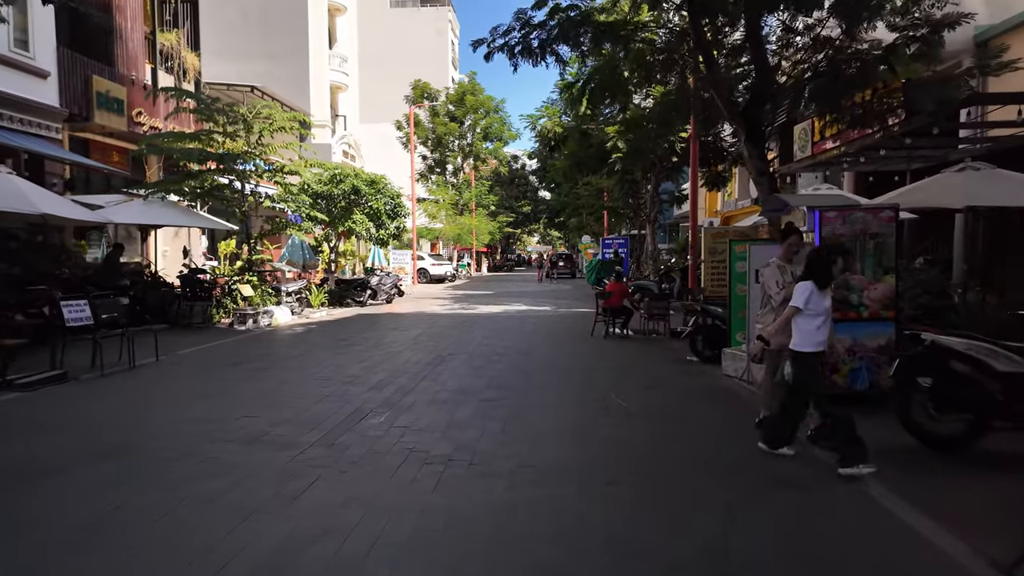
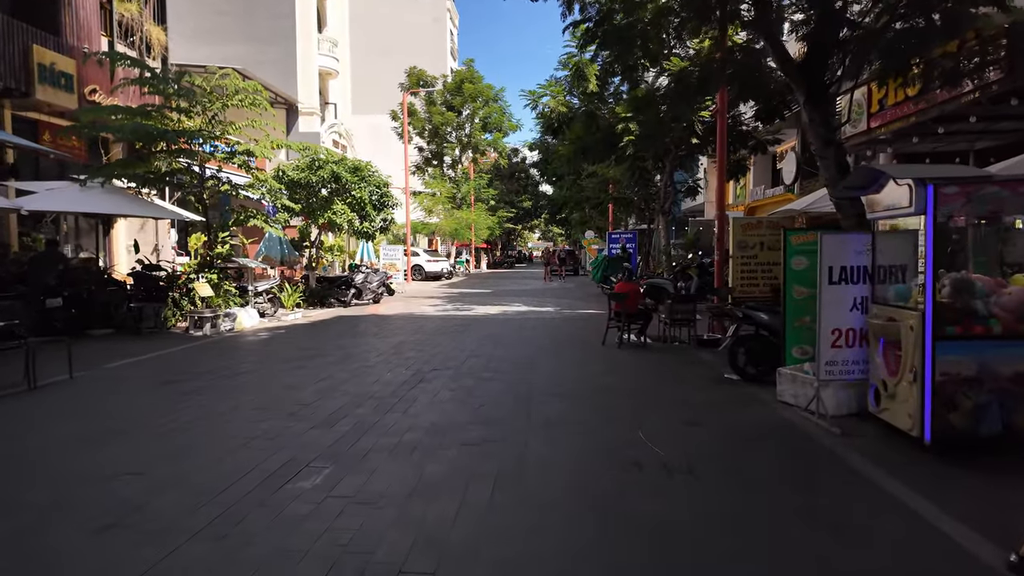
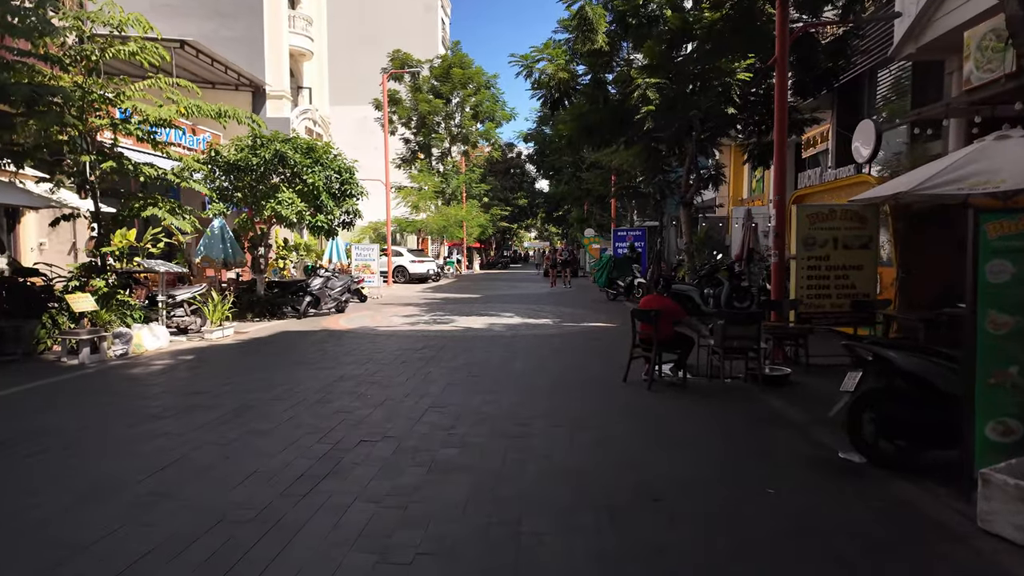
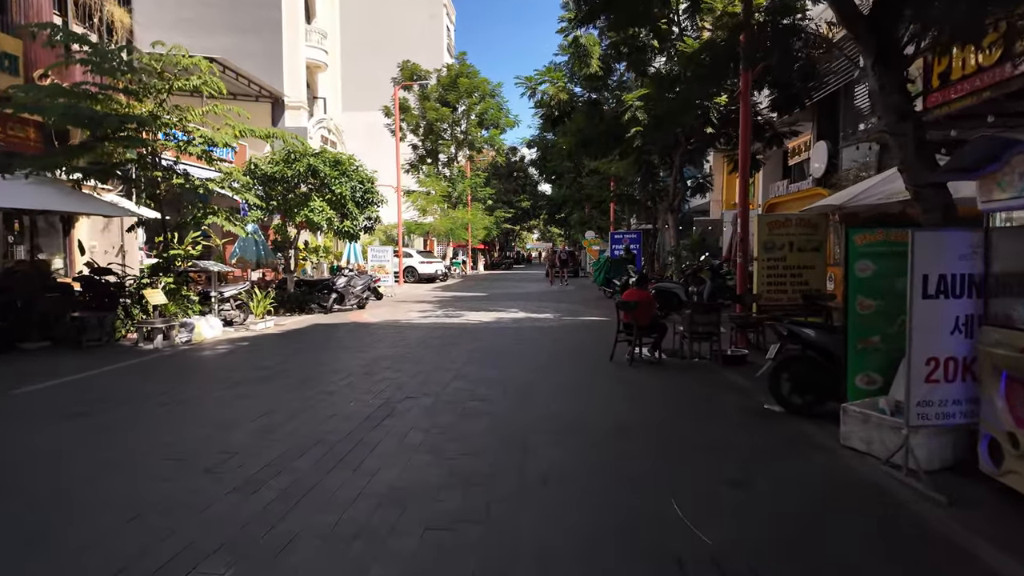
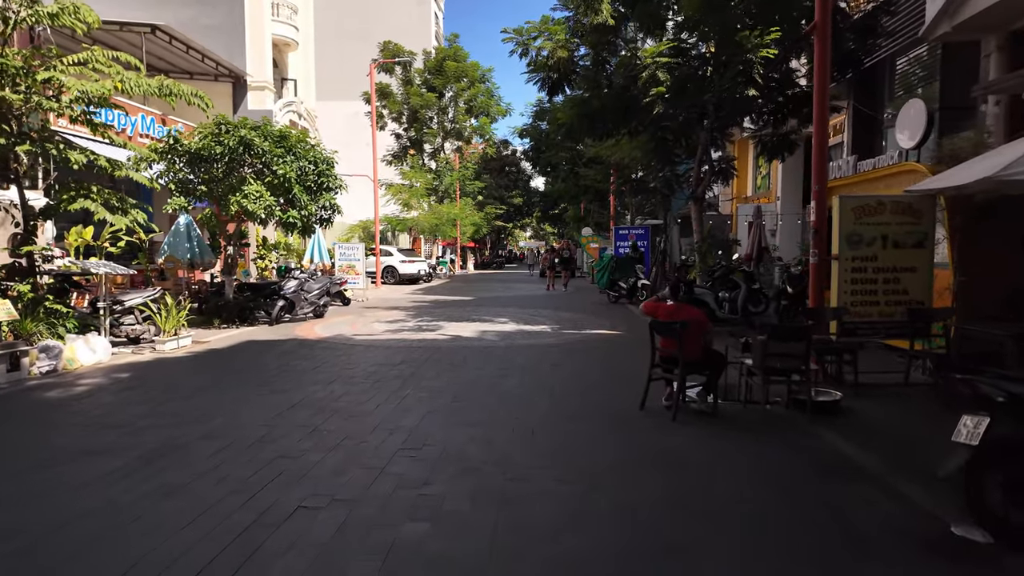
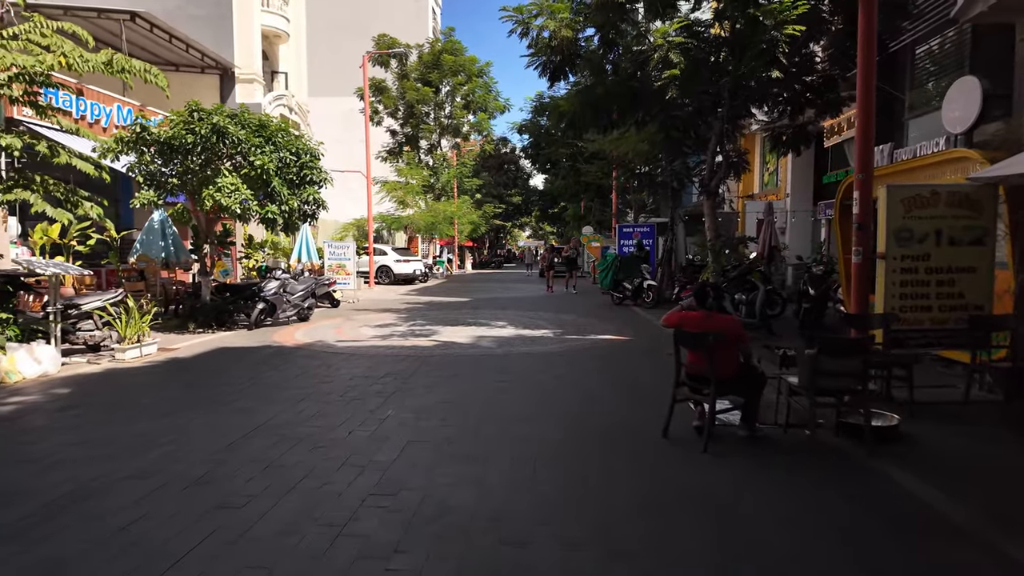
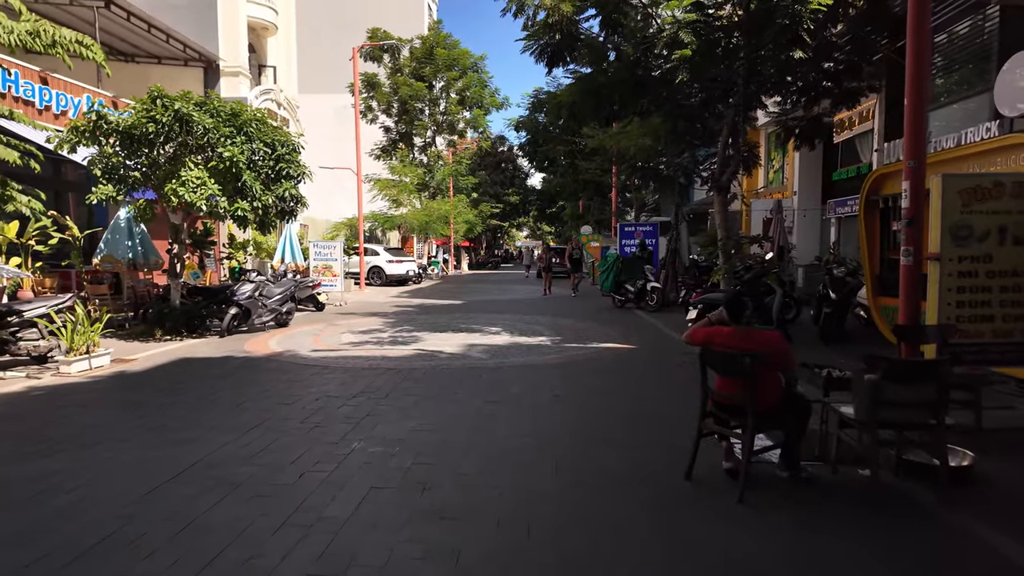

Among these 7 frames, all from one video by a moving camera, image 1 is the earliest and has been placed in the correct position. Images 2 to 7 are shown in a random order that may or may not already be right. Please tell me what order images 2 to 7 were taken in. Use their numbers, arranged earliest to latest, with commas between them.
2, 4, 3, 5, 6, 7
